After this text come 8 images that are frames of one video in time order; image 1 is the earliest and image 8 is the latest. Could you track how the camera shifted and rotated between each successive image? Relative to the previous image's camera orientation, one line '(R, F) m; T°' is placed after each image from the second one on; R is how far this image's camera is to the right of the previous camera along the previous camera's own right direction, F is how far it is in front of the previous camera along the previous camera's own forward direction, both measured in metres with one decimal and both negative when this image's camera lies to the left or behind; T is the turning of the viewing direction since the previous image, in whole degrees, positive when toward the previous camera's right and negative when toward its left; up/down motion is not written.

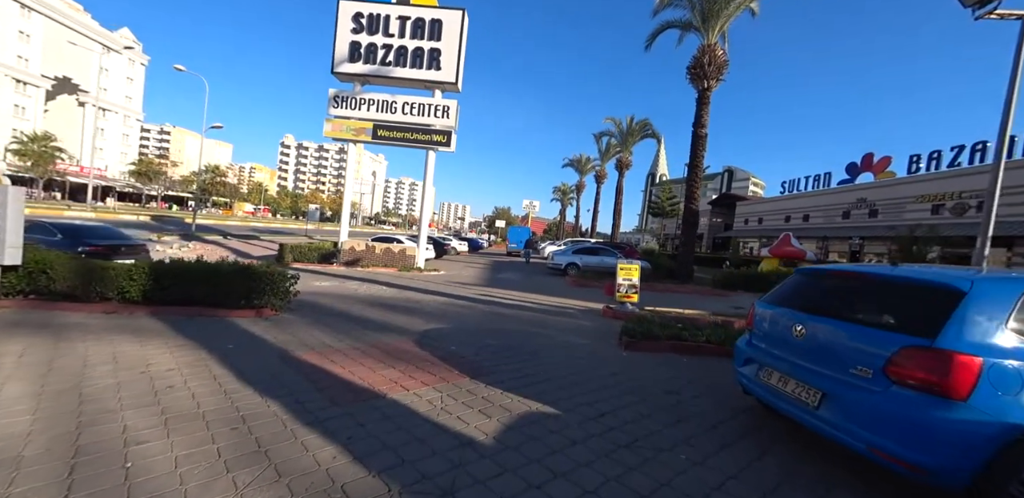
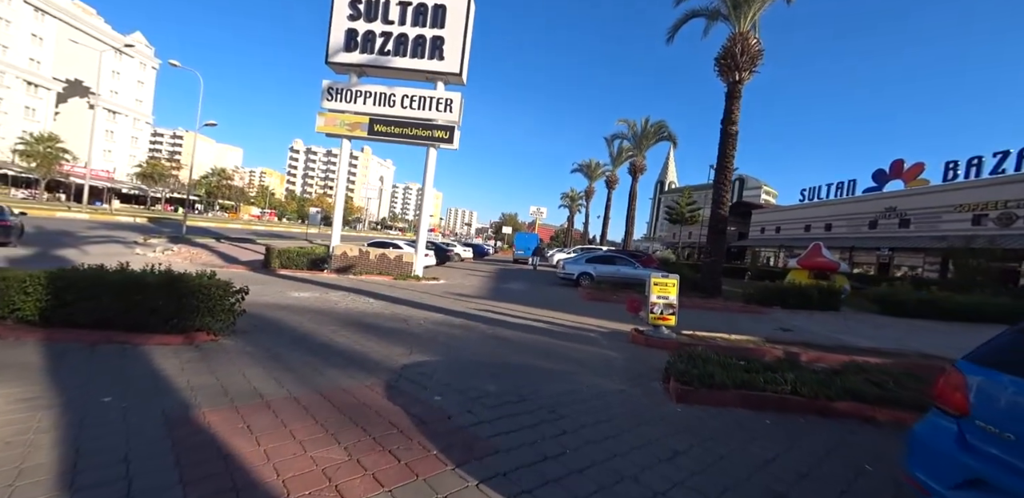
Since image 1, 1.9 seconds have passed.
(0.0, +1.8) m; -1°
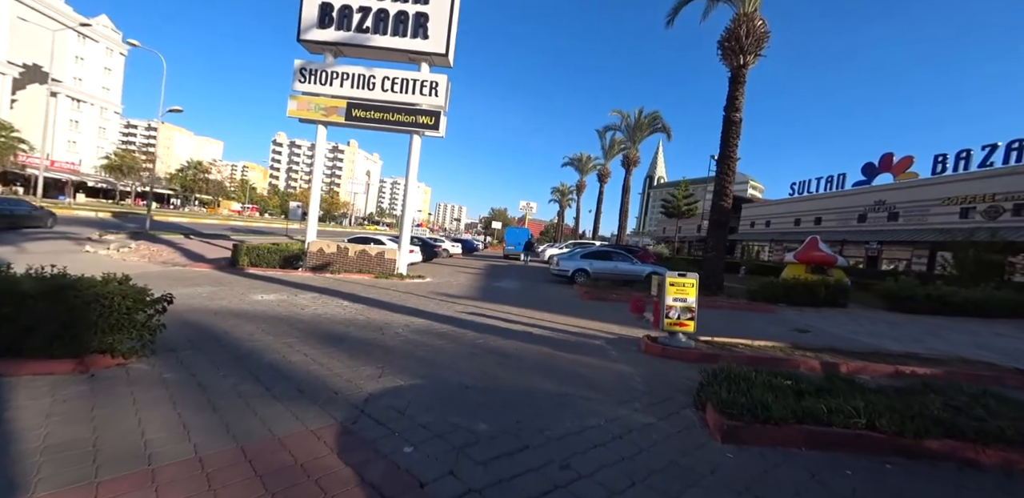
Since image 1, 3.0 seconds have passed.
(-0.1, +1.2) m; +2°
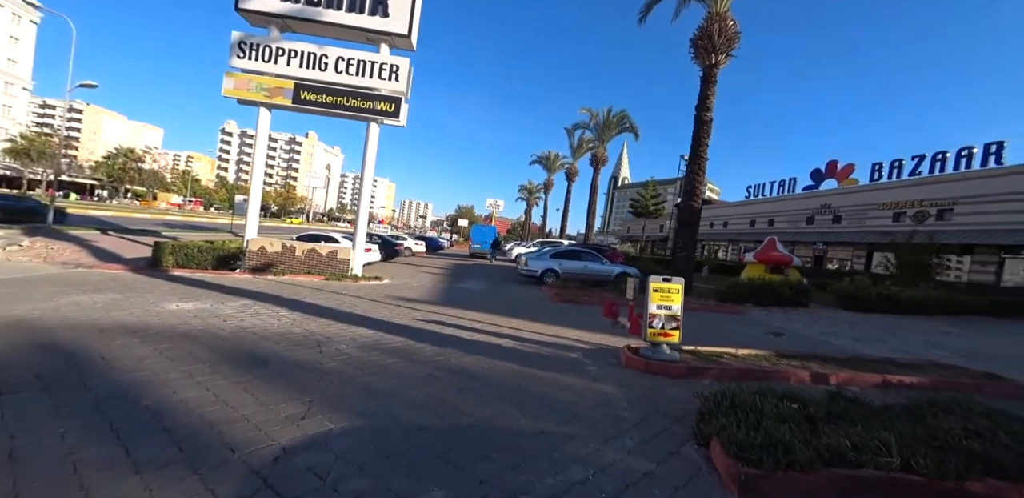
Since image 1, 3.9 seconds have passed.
(0.0, +0.9) m; +5°
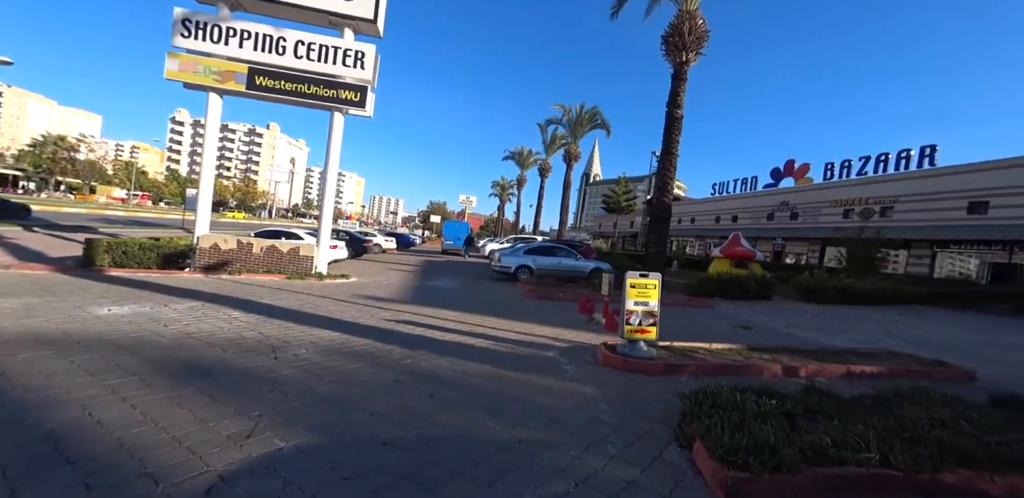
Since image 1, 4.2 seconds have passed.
(0.0, +0.3) m; +4°
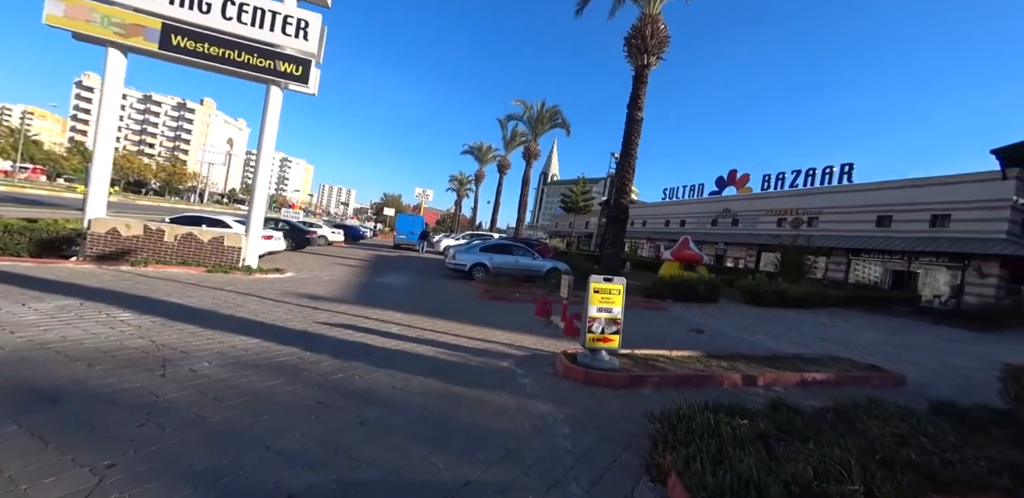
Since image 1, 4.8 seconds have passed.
(0.0, +0.6) m; +6°
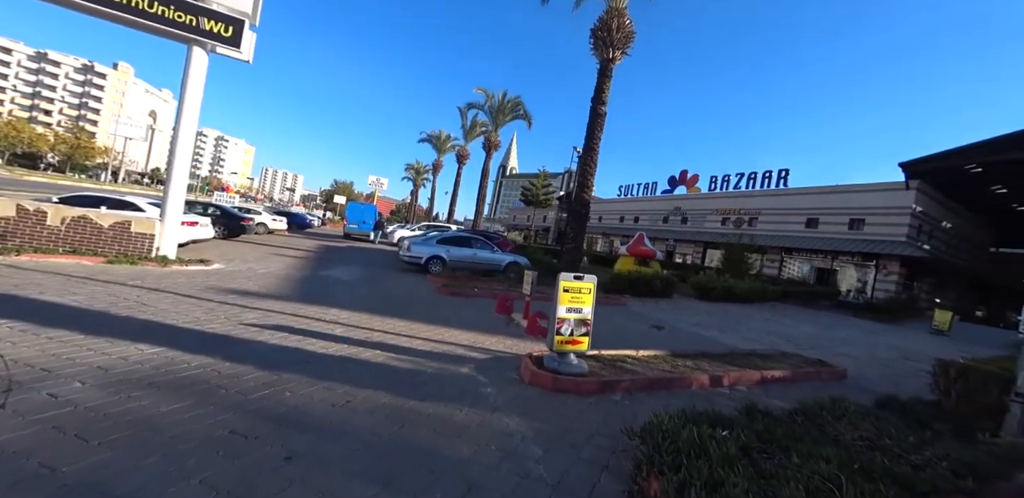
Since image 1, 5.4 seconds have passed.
(-0.1, +0.6) m; +6°
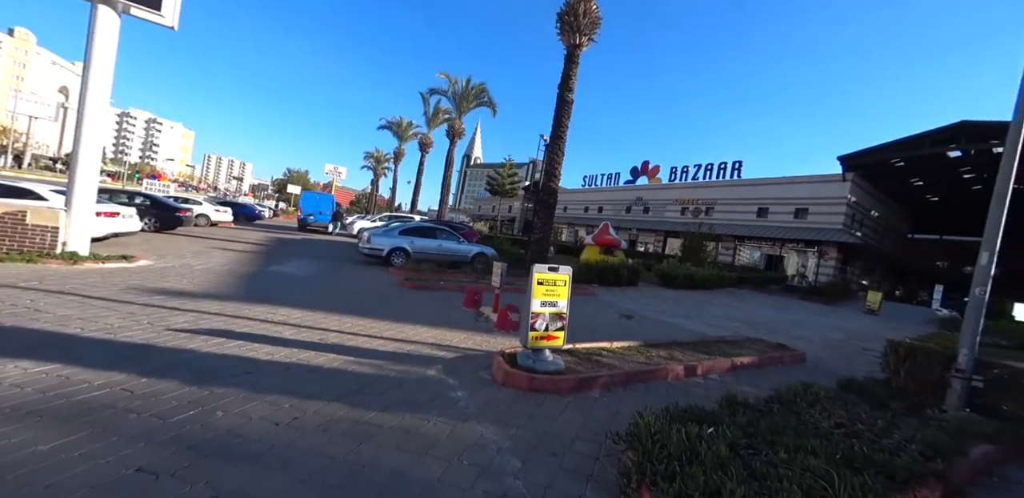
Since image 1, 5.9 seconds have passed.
(0.0, +0.4) m; +5°
